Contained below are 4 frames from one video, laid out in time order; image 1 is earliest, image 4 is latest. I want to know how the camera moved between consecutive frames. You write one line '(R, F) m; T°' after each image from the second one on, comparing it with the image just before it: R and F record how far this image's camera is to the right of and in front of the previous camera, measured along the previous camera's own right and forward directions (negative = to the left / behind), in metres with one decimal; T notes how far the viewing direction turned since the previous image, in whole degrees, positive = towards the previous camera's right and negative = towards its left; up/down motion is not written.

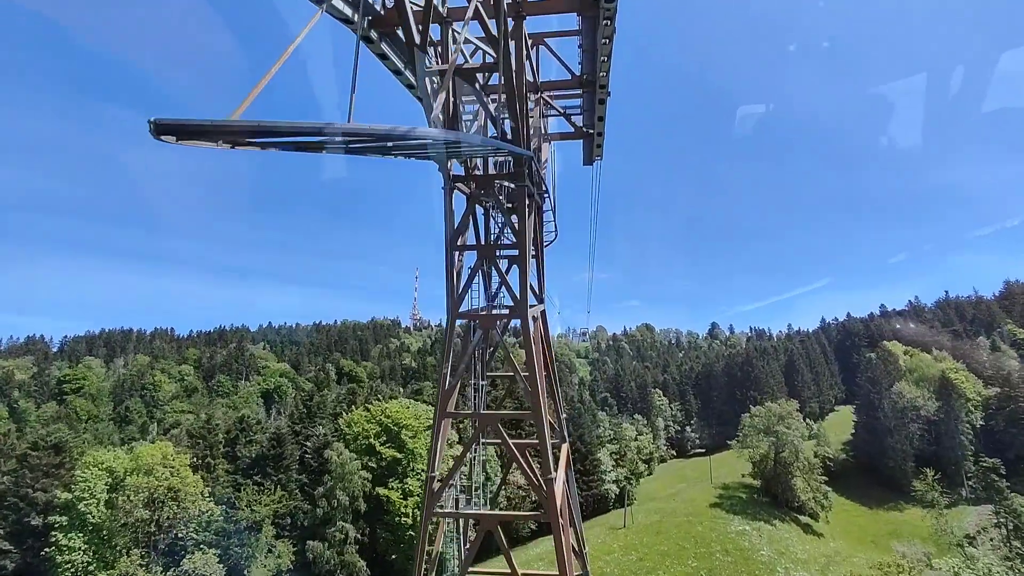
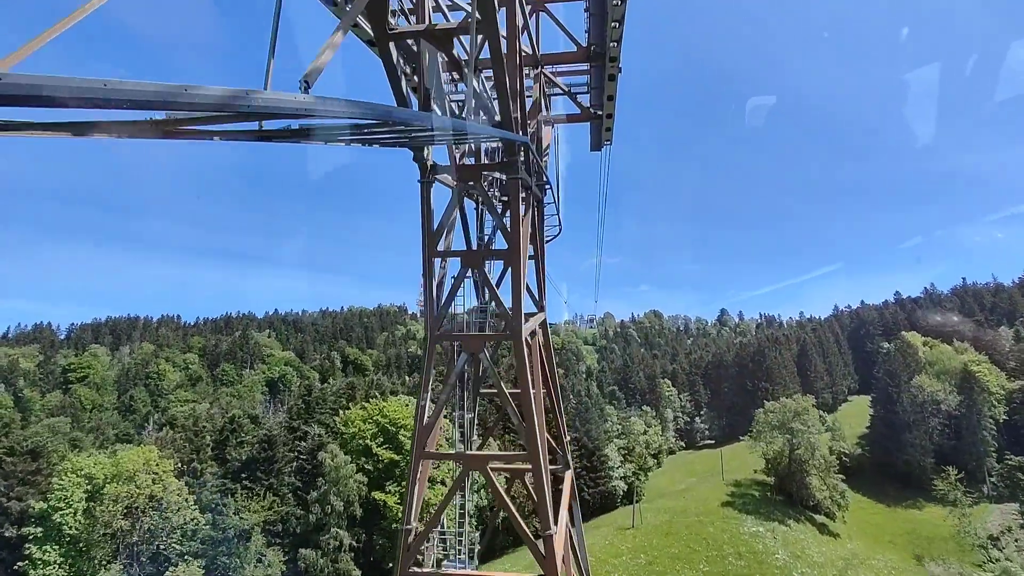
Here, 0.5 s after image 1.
(+0.3, +2.0) m; -1°
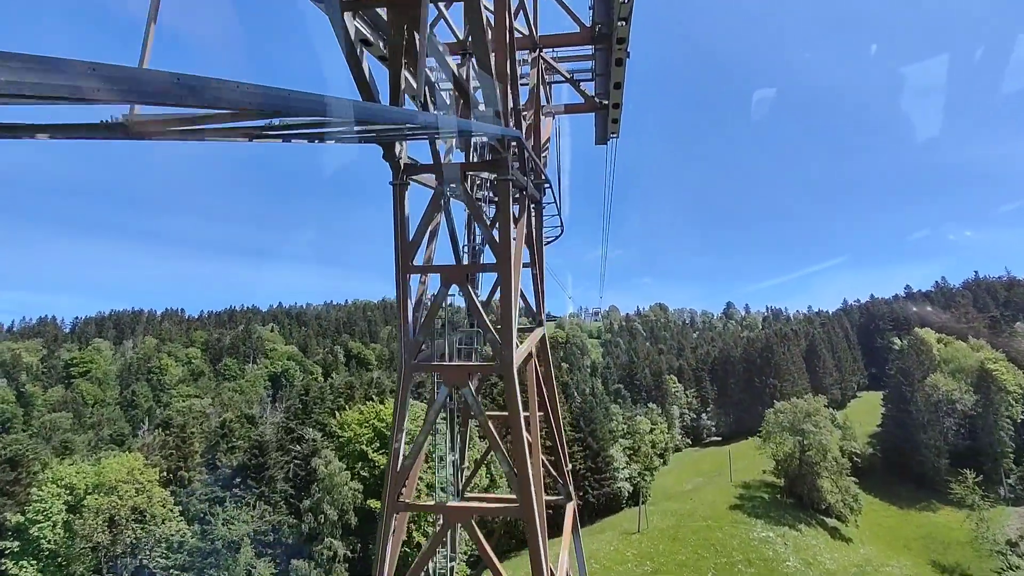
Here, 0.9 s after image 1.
(+0.2, +1.4) m; -1°
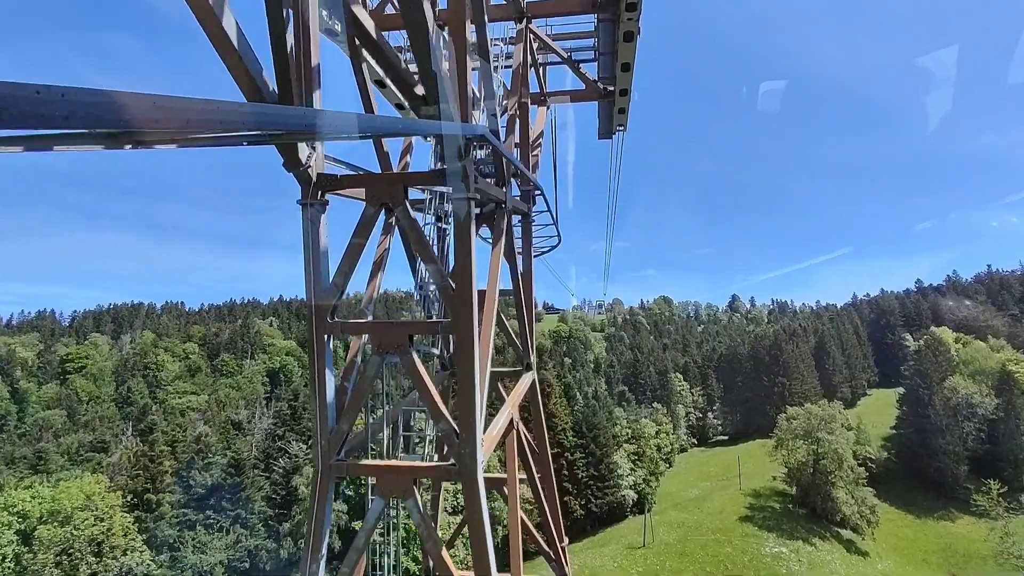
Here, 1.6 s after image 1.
(+0.4, +2.4) m; 0°
